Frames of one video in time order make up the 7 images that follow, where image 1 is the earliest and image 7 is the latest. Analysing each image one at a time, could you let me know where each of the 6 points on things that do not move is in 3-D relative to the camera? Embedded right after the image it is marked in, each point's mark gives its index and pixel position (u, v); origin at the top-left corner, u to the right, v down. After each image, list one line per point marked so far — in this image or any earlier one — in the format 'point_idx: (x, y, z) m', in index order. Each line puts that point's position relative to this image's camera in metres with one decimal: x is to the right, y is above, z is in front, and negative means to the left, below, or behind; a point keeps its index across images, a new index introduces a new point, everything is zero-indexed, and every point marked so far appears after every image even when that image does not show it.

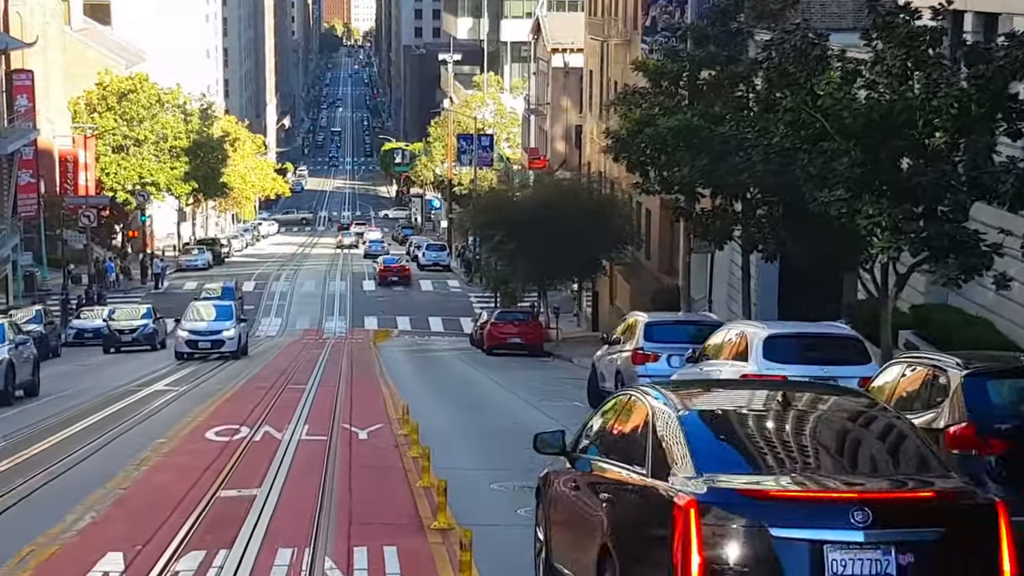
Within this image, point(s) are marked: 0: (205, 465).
0: (-2.9, -1.7, +15.7) m
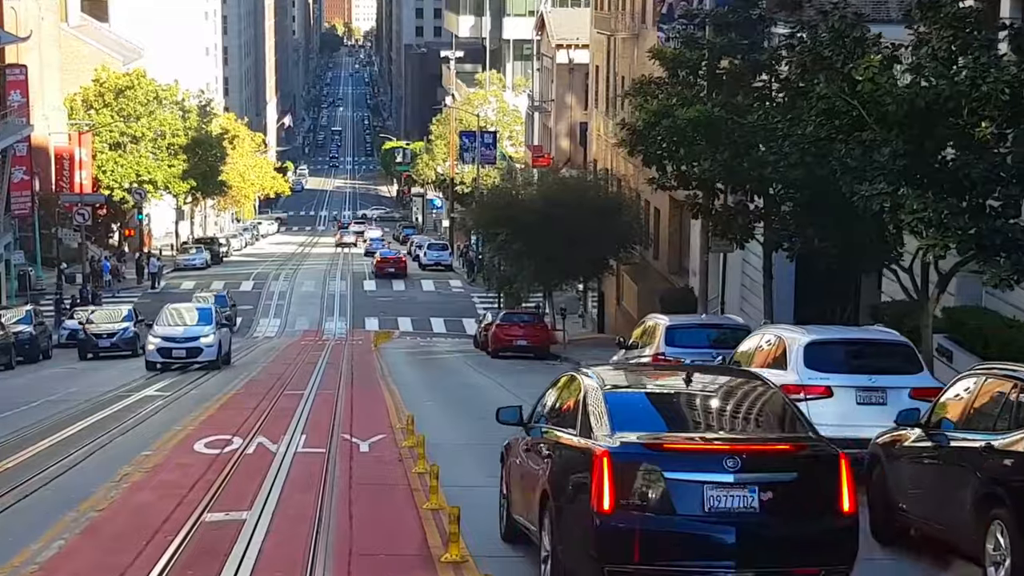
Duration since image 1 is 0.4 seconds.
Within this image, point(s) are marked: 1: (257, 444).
0: (-2.8, -1.7, +14.4) m
1: (-2.6, -1.6, +17.2) m
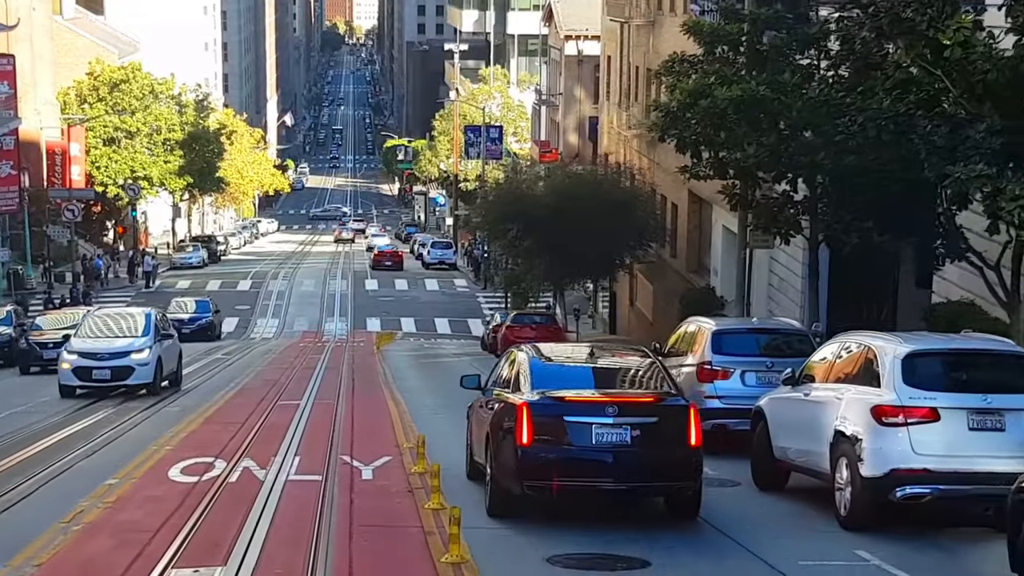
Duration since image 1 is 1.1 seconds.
0: (-2.5, -1.7, +12.0) m
1: (-2.4, -1.6, +14.8) m
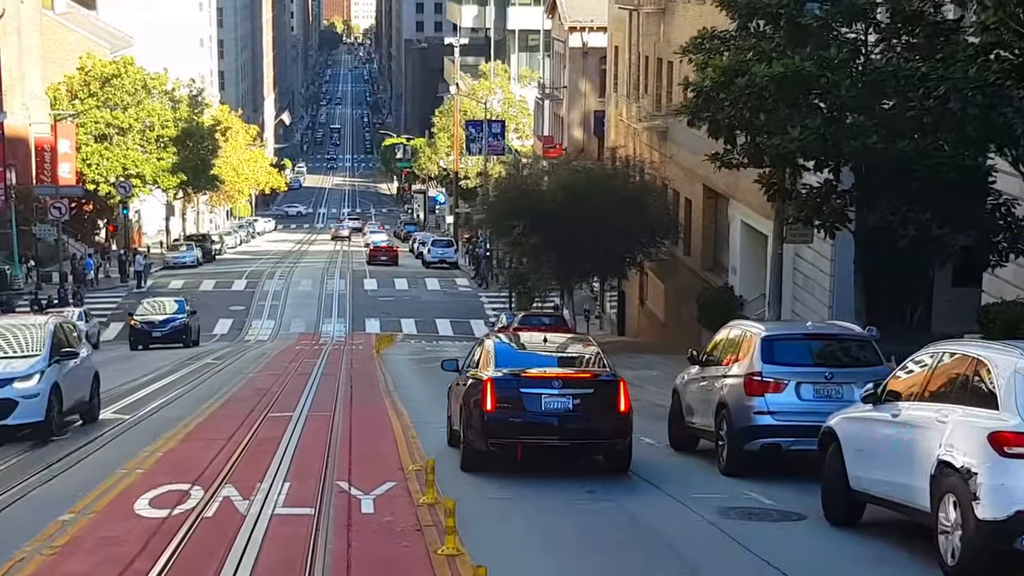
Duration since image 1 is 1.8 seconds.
0: (-2.4, -1.7, +9.9) m
1: (-2.2, -1.6, +12.7) m
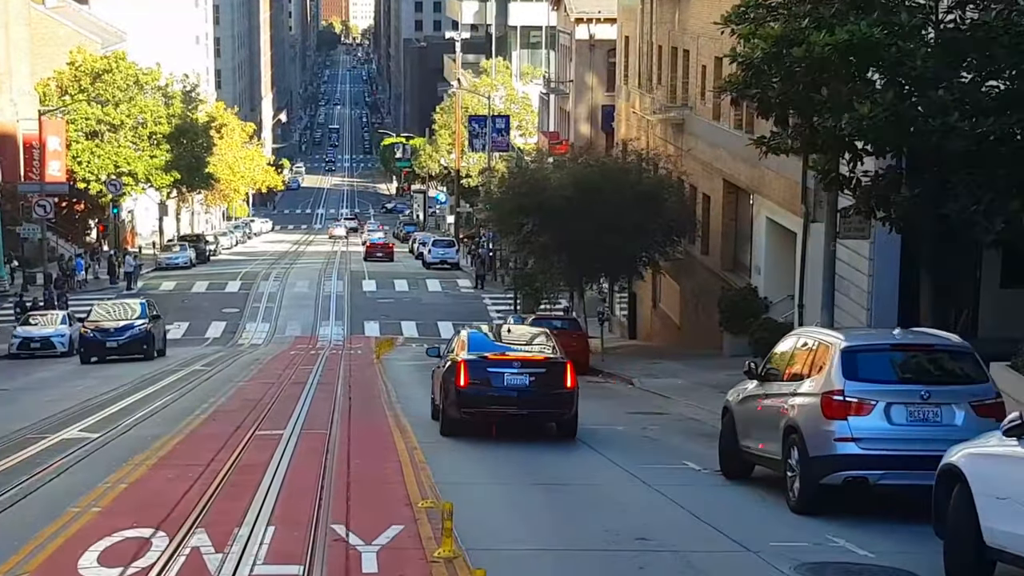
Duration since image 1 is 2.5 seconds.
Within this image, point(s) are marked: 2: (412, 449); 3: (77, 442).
0: (-2.1, -1.7, +7.5) m
1: (-2.0, -1.6, +10.3) m
2: (-1.0, -1.7, +17.3) m
3: (-4.7, -1.6, +17.9) m
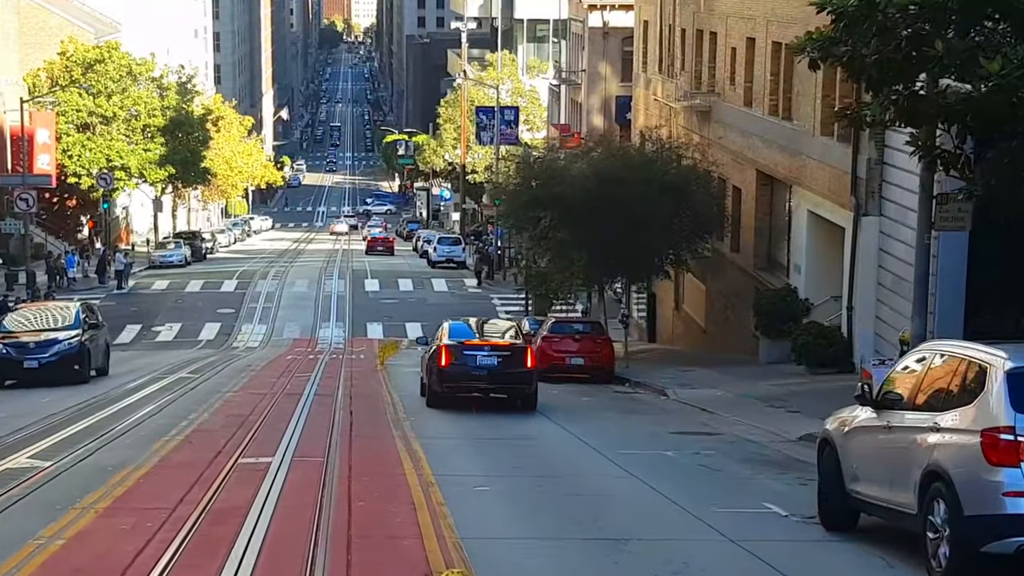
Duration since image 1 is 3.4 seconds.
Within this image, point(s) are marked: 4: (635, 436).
0: (-1.8, -1.7, +4.5) m
1: (-1.7, -1.6, +7.3) m
2: (-0.7, -1.7, +14.3) m
3: (-4.4, -1.6, +14.9) m
4: (+1.4, -1.7, +19.3) m
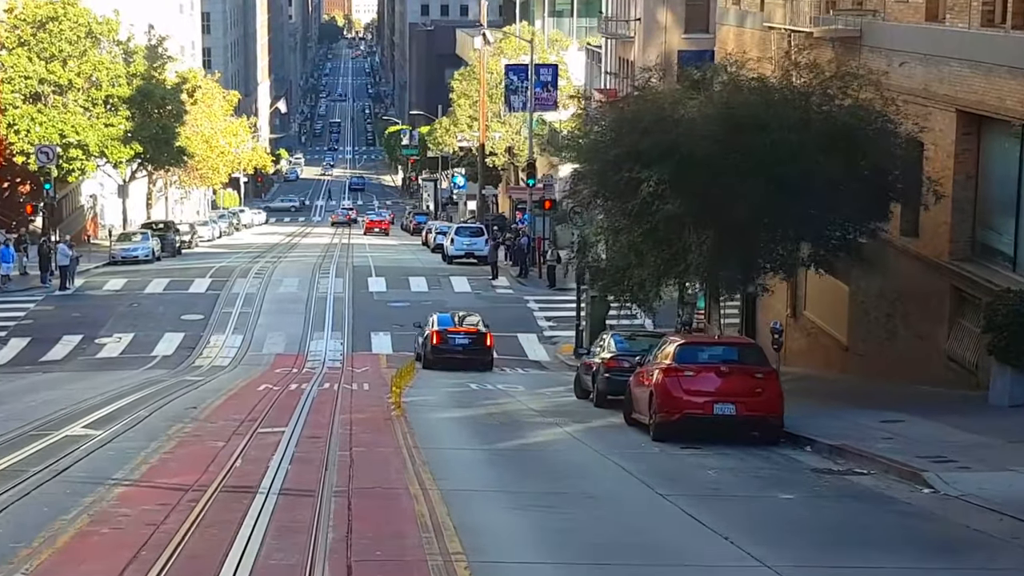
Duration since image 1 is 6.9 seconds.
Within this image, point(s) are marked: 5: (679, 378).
0: (-0.7, -1.7, -7.4) m
1: (-0.6, -1.6, -4.6) m
2: (+0.4, -1.7, +2.4) m
3: (-3.2, -1.6, +3.0) m
4: (+2.6, -1.7, +7.4) m
5: (+1.8, -1.0, +19.1) m
